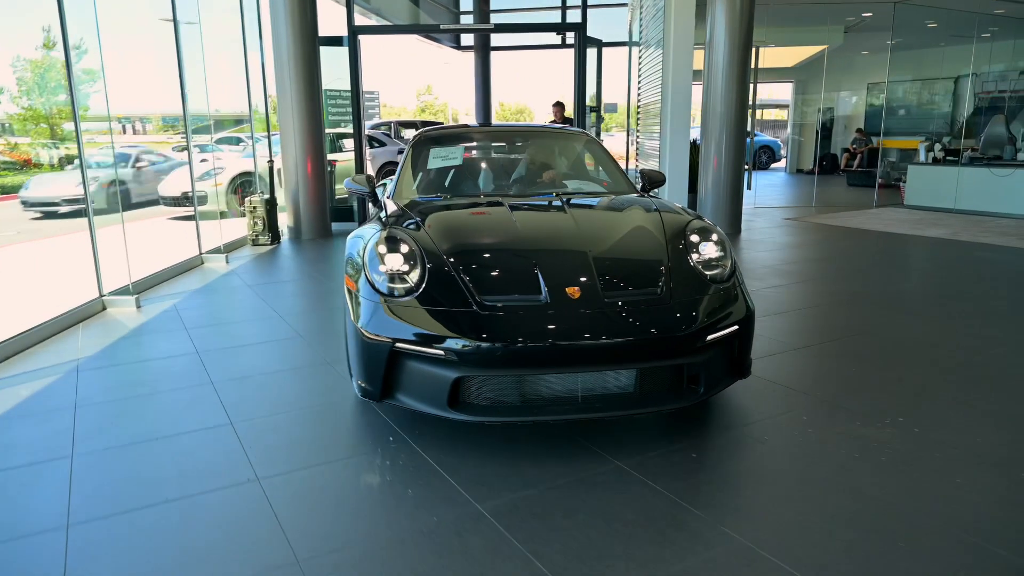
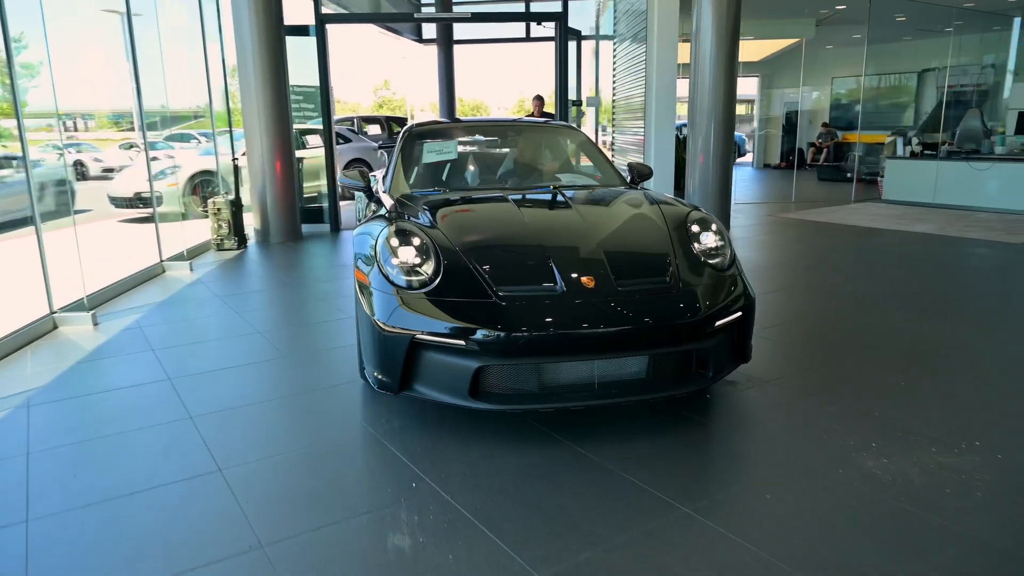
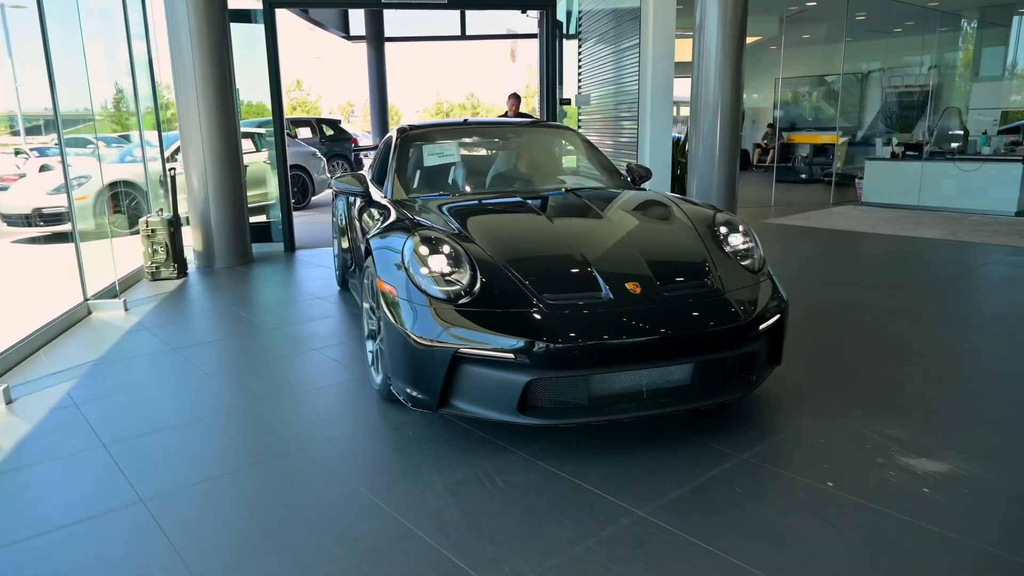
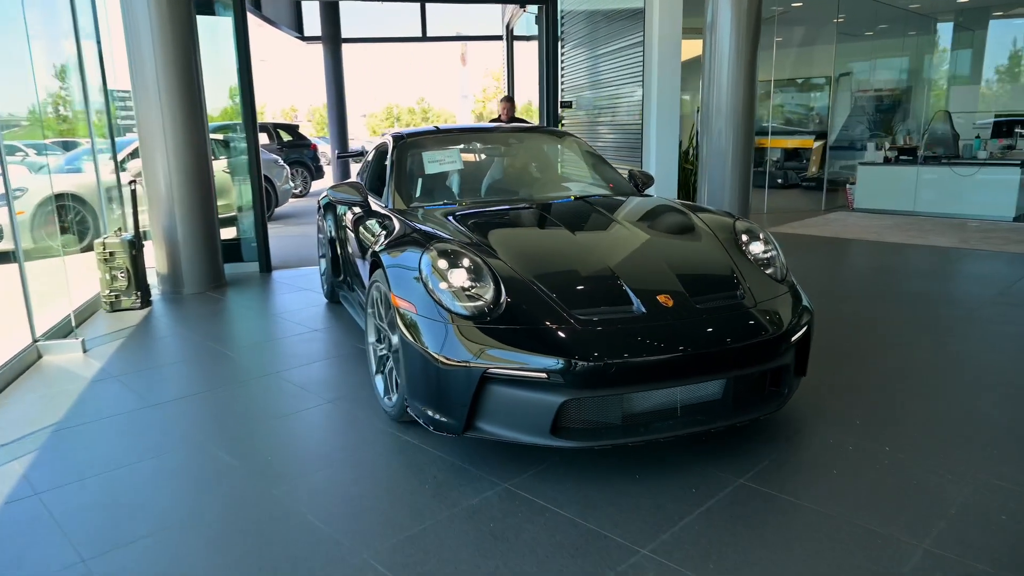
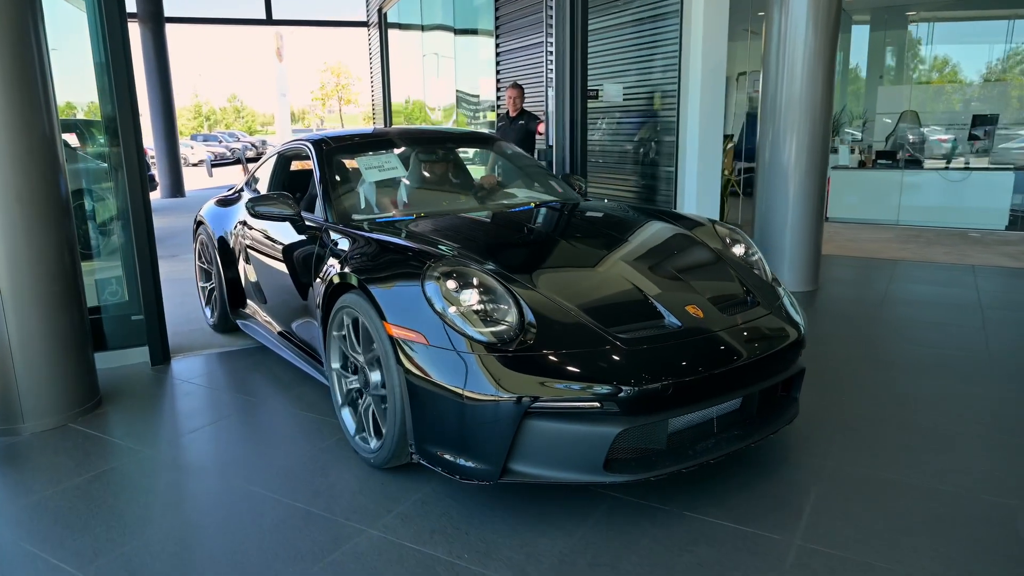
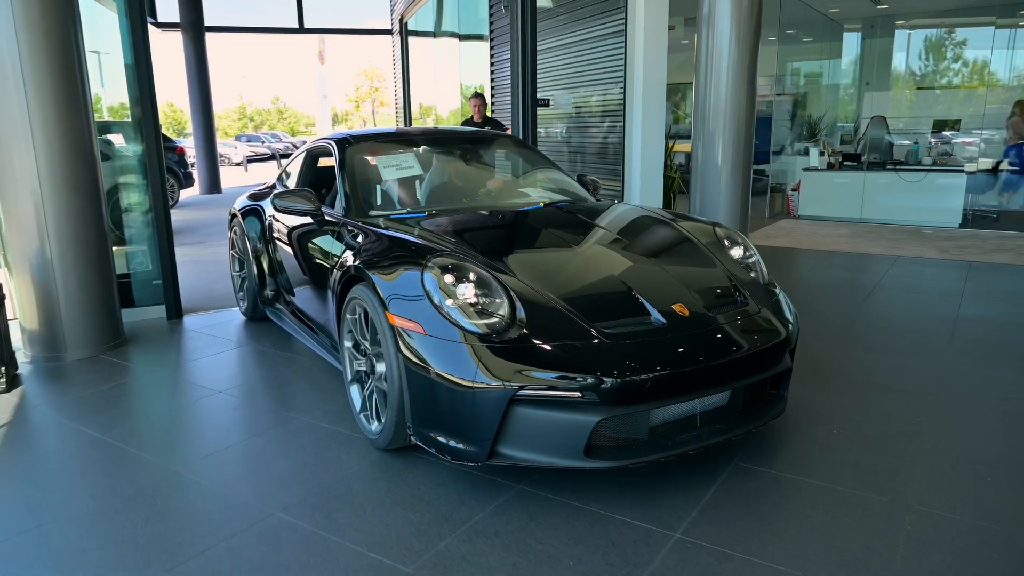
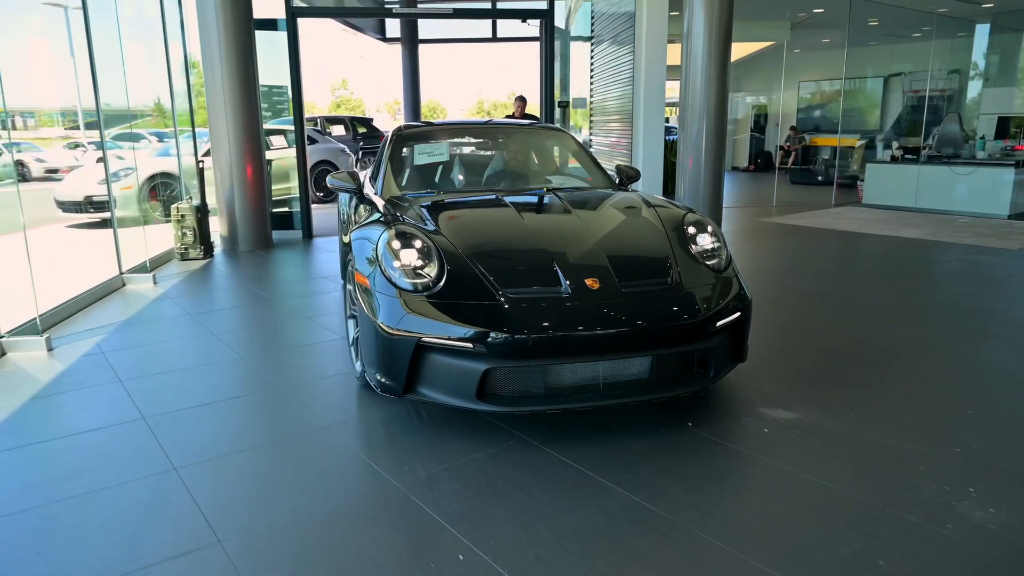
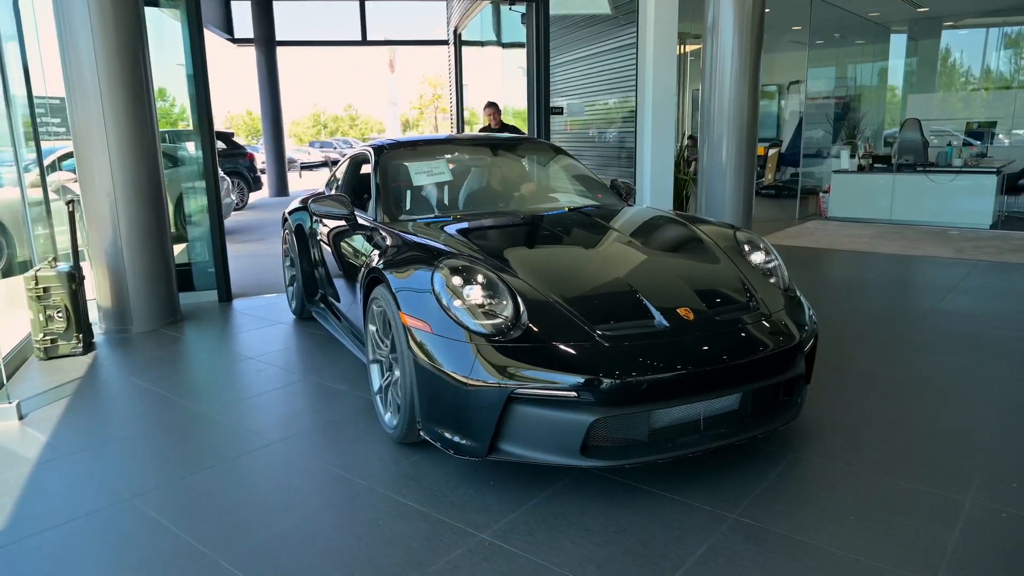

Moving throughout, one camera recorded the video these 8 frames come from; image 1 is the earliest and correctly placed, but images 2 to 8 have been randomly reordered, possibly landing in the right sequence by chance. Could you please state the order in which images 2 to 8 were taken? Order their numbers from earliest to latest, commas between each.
2, 7, 3, 4, 8, 6, 5
